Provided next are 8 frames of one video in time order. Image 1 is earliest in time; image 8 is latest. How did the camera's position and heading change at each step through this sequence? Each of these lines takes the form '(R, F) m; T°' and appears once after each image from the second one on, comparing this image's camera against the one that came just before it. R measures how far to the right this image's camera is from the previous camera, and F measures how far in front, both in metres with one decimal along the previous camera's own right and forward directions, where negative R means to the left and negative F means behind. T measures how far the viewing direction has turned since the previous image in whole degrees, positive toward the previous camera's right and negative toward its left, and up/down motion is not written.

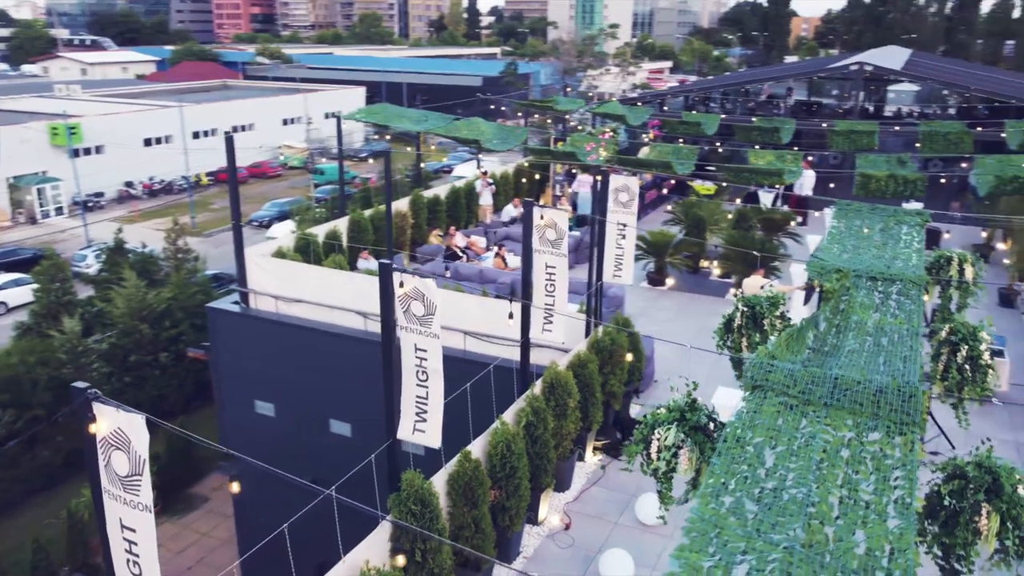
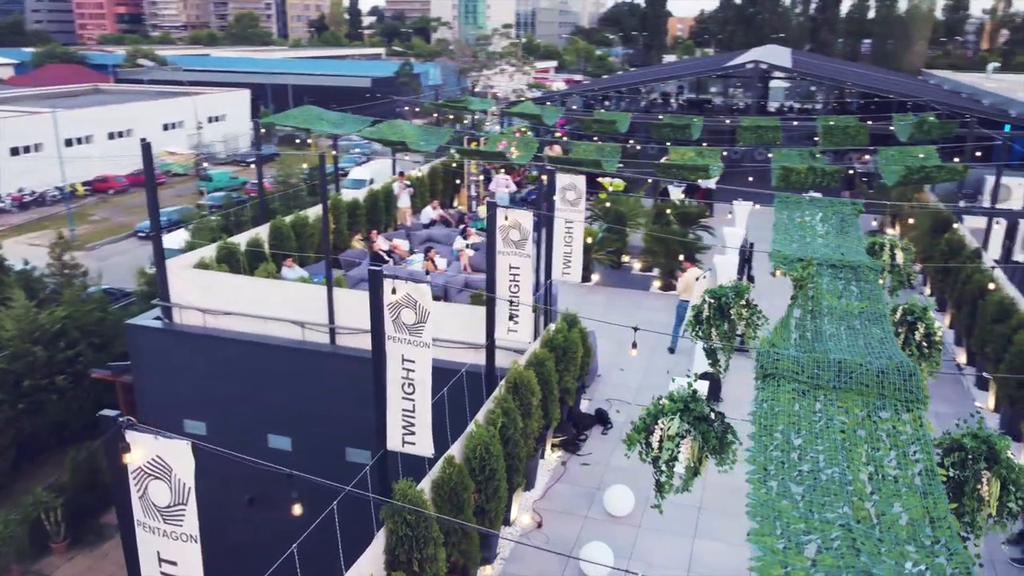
(-0.7, 0.0) m; +8°
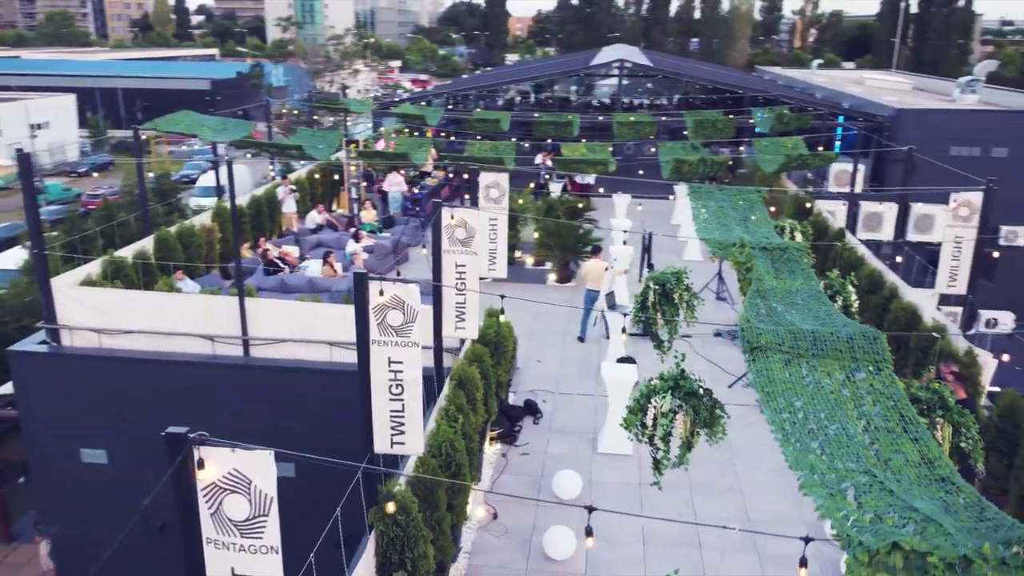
(-0.9, -0.1) m; +10°
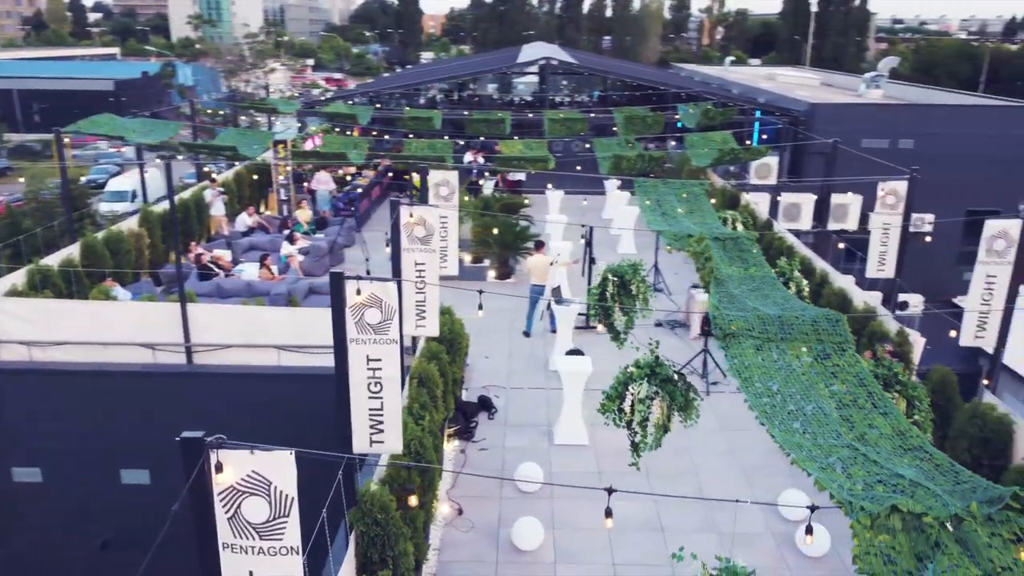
(-0.4, -0.1) m; +6°
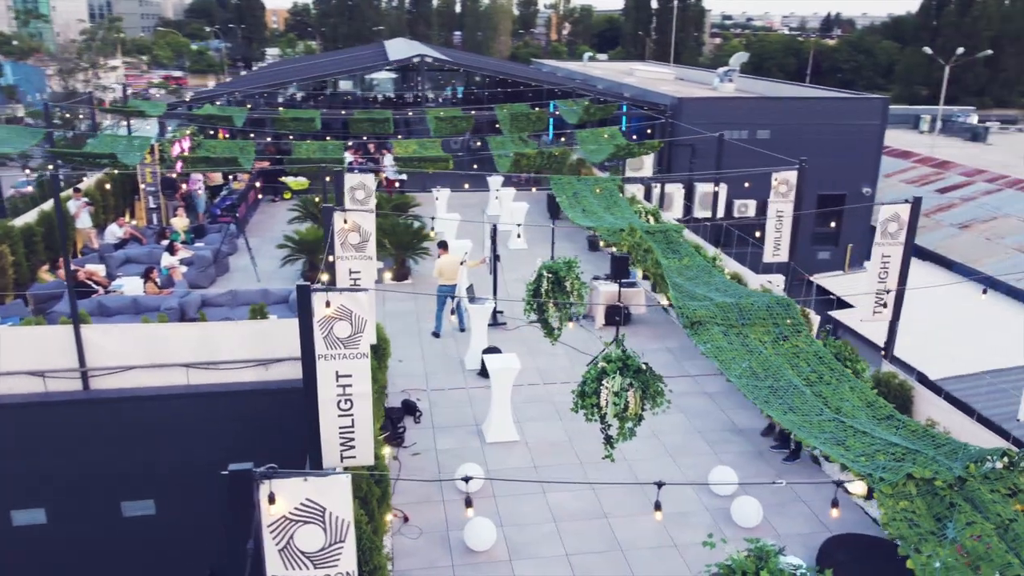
(-0.7, 0.0) m; +10°
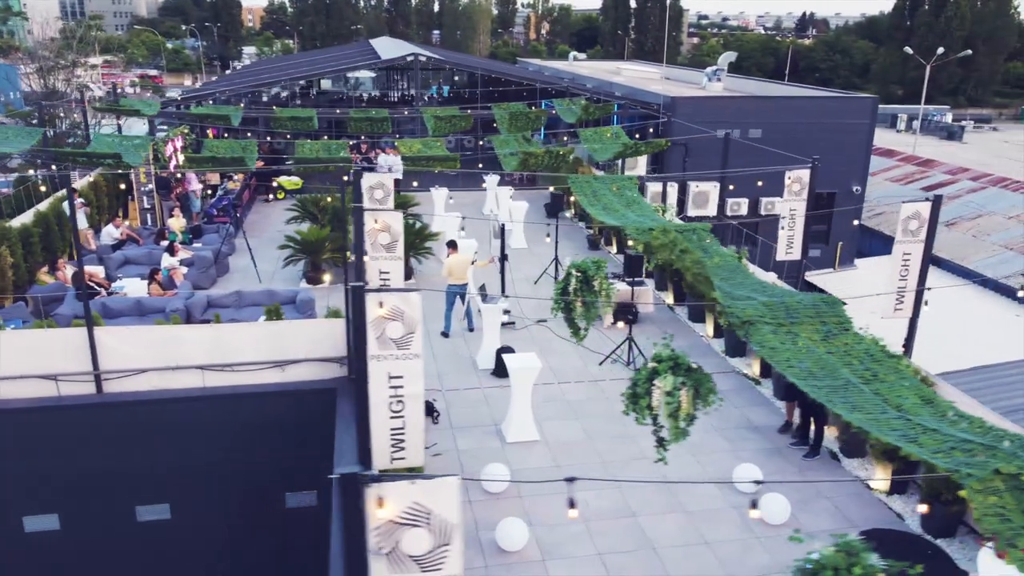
(-0.5, 0.0) m; +2°
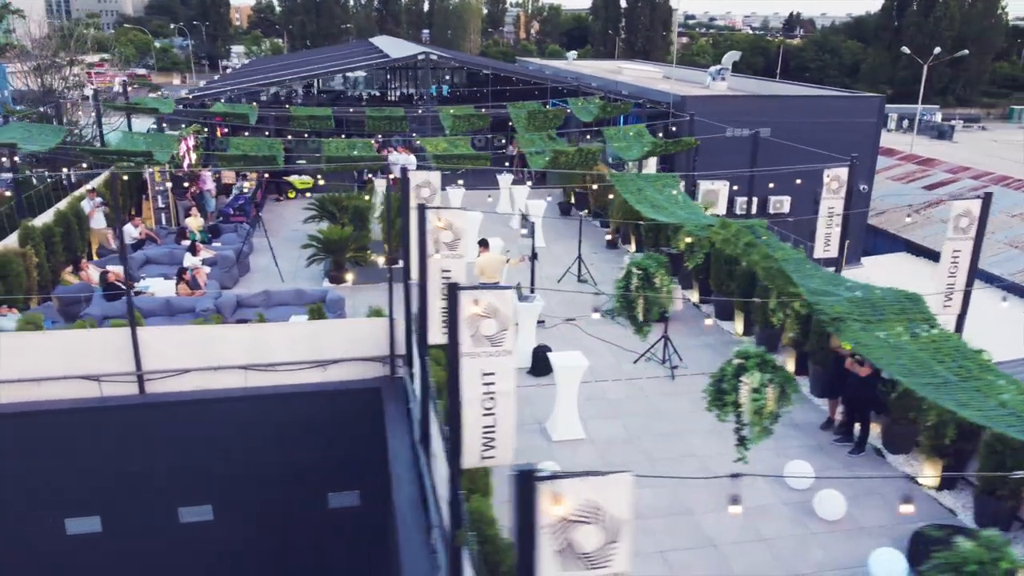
(-0.7, 0.0) m; +1°
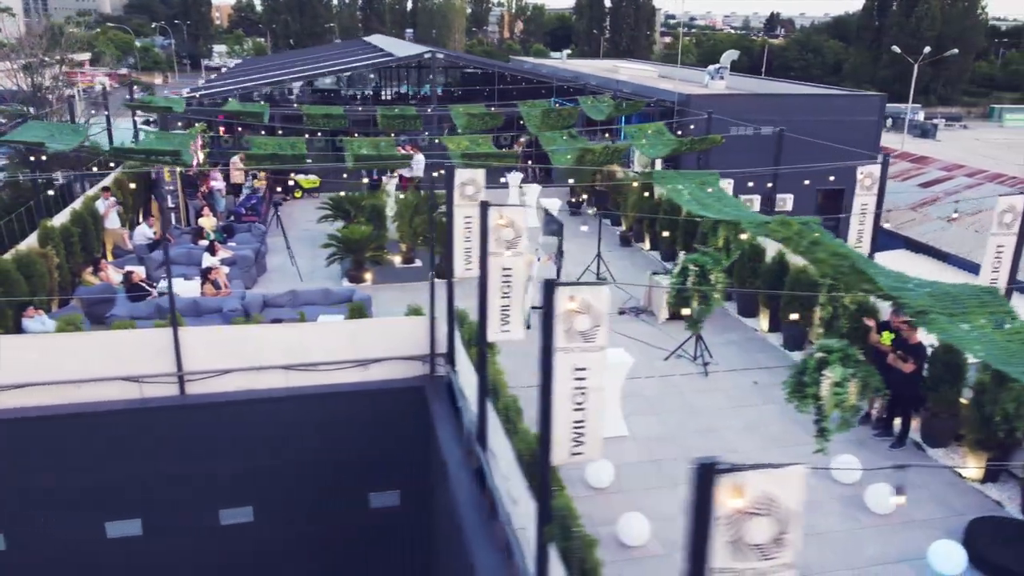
(-0.7, 0.0) m; +1°
